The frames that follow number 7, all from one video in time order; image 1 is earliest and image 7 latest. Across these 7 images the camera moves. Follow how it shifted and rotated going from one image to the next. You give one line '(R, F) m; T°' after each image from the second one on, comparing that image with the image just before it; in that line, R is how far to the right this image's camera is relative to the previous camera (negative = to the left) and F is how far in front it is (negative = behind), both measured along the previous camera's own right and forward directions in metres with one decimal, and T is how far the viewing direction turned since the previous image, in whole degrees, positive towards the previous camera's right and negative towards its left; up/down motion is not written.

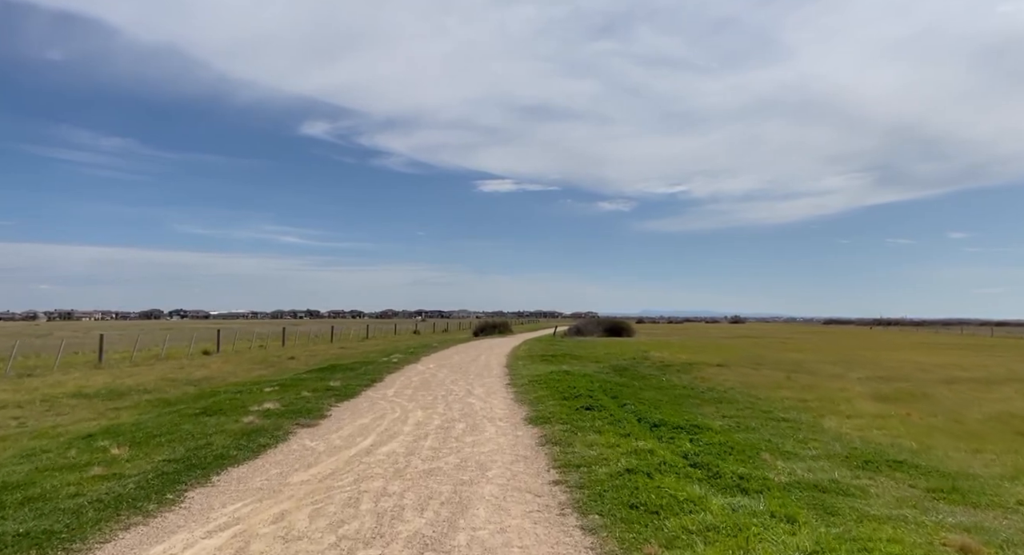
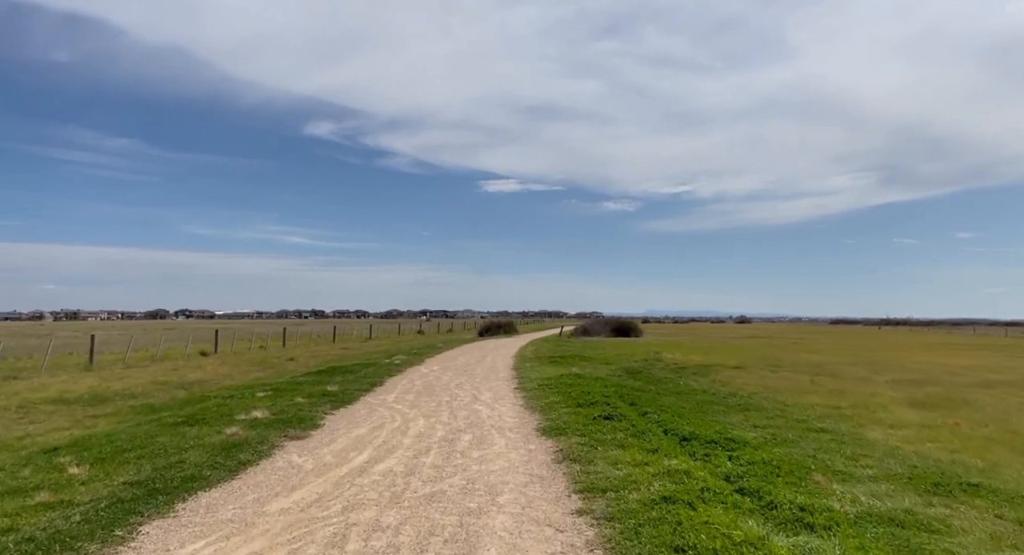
(-0.1, +1.4) m; 0°
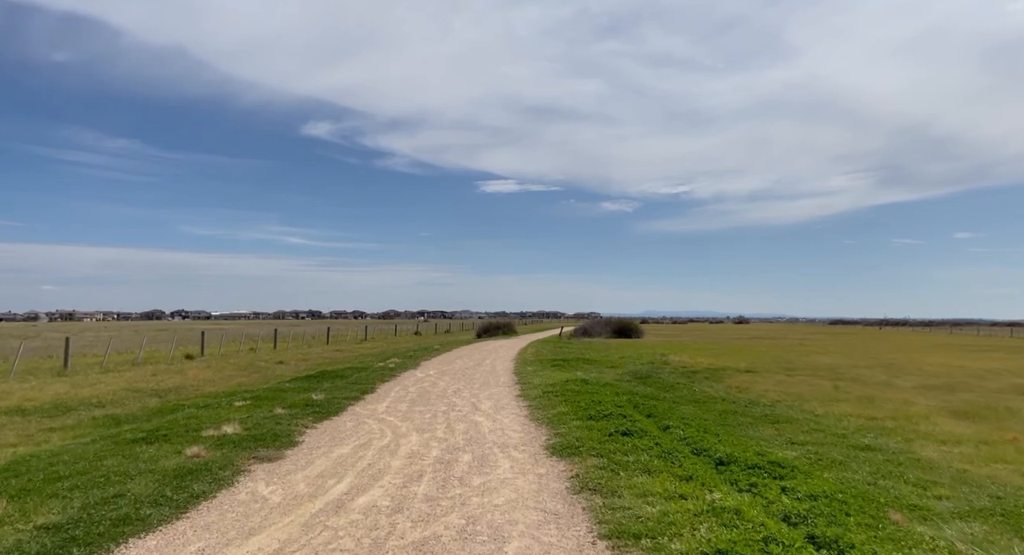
(-0.1, +1.7) m; 0°
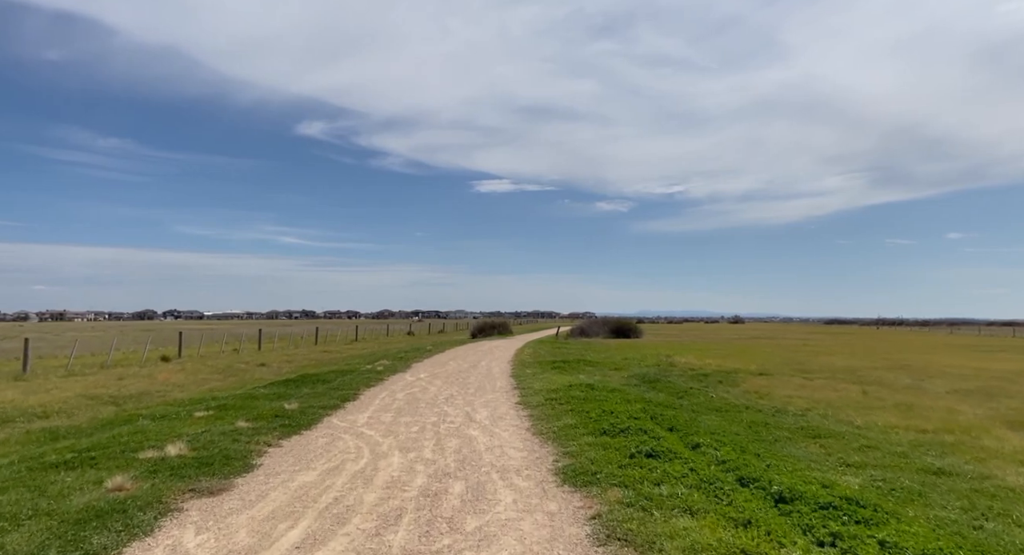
(-0.1, +2.1) m; 0°
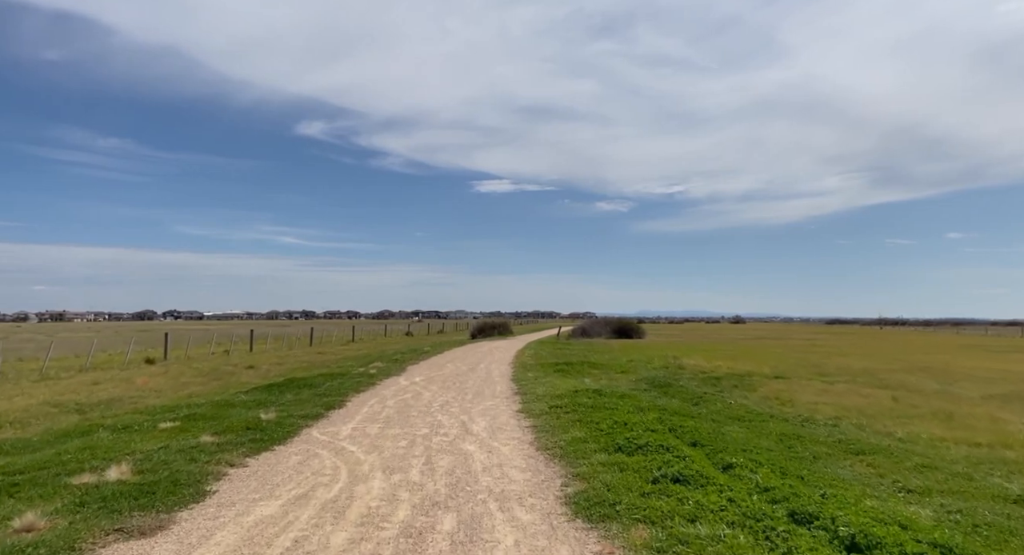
(0.0, +1.6) m; 0°
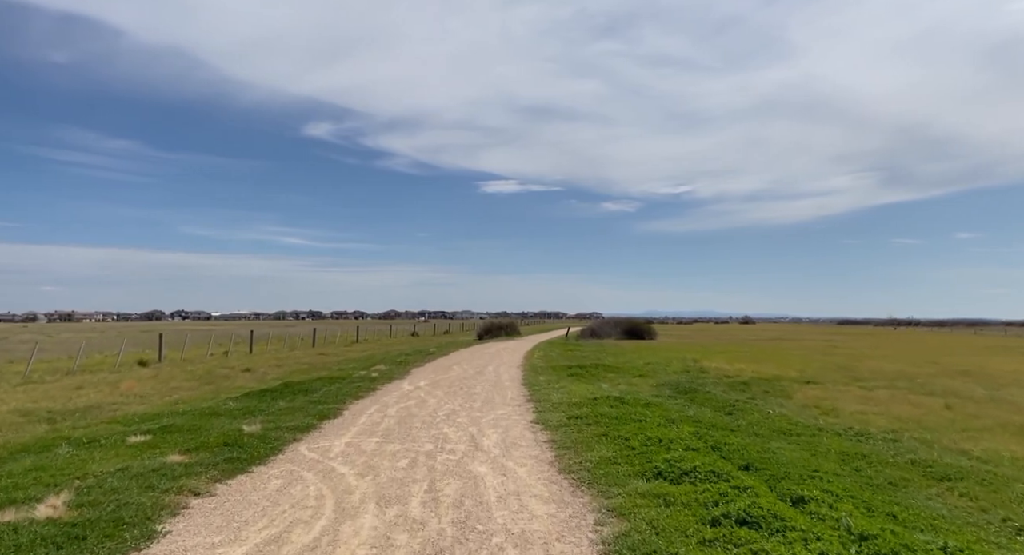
(-0.2, +1.7) m; -1°
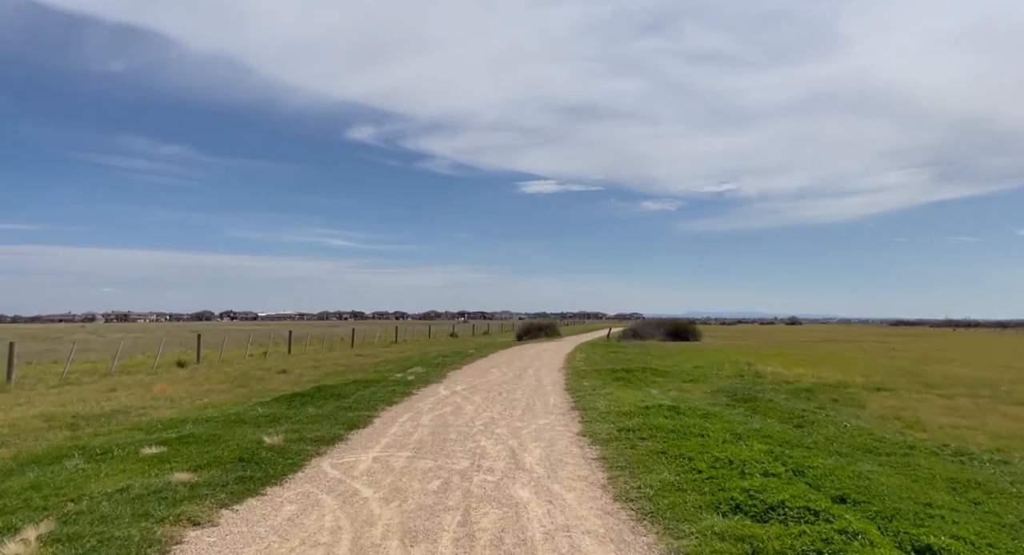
(-0.1, +1.4) m; -4°
